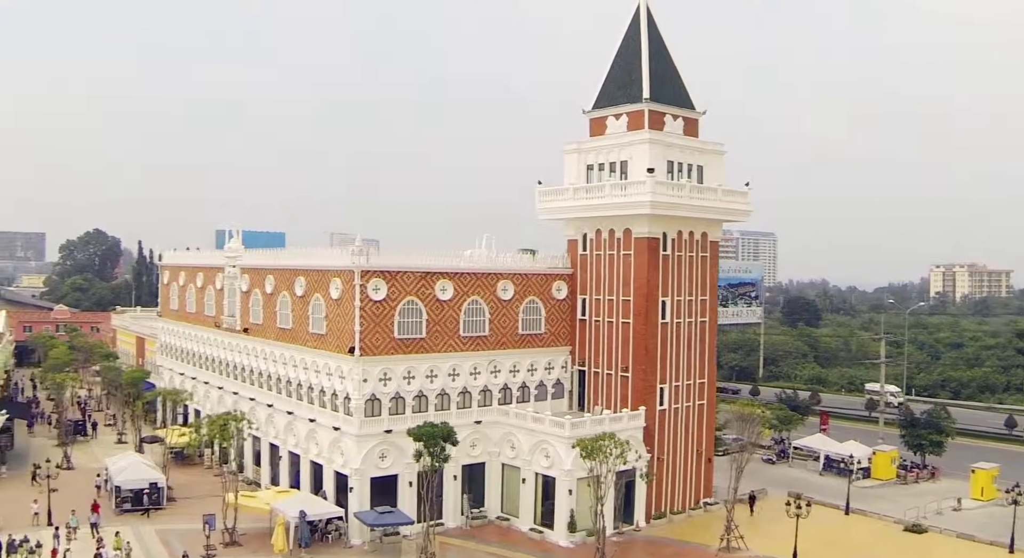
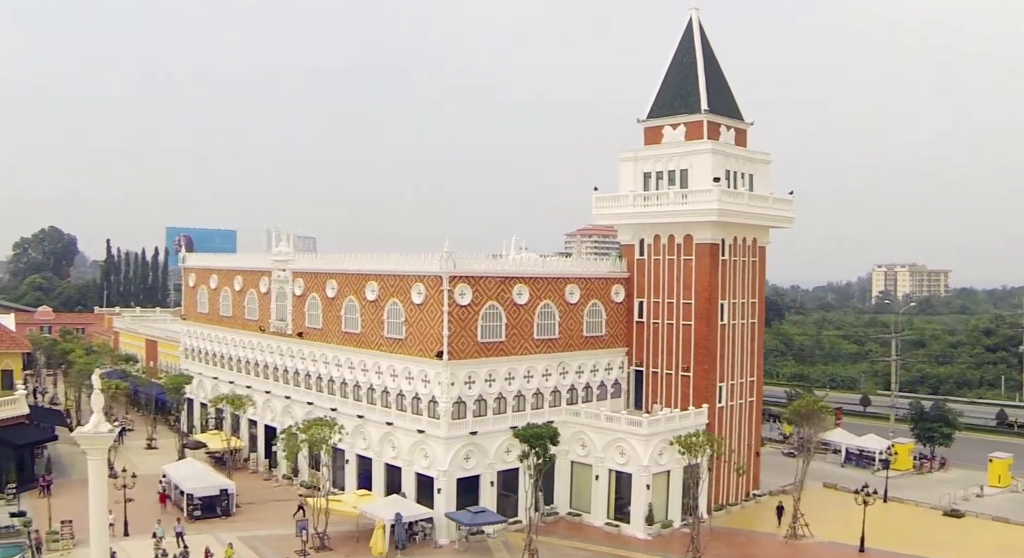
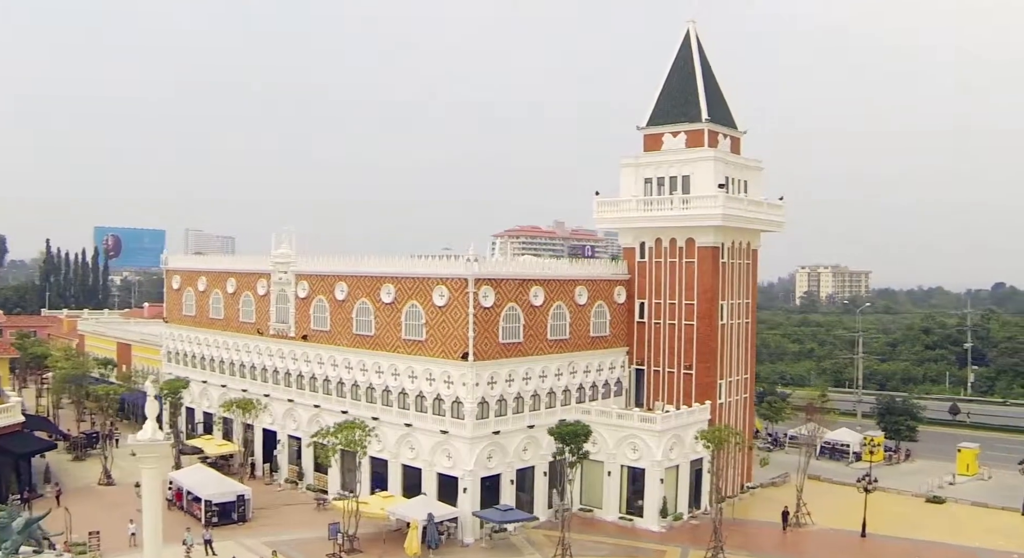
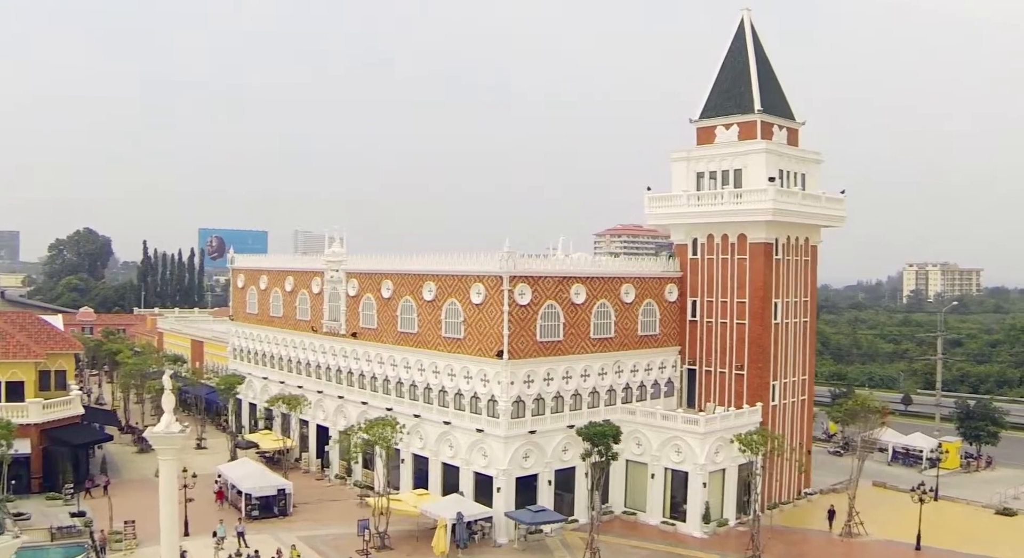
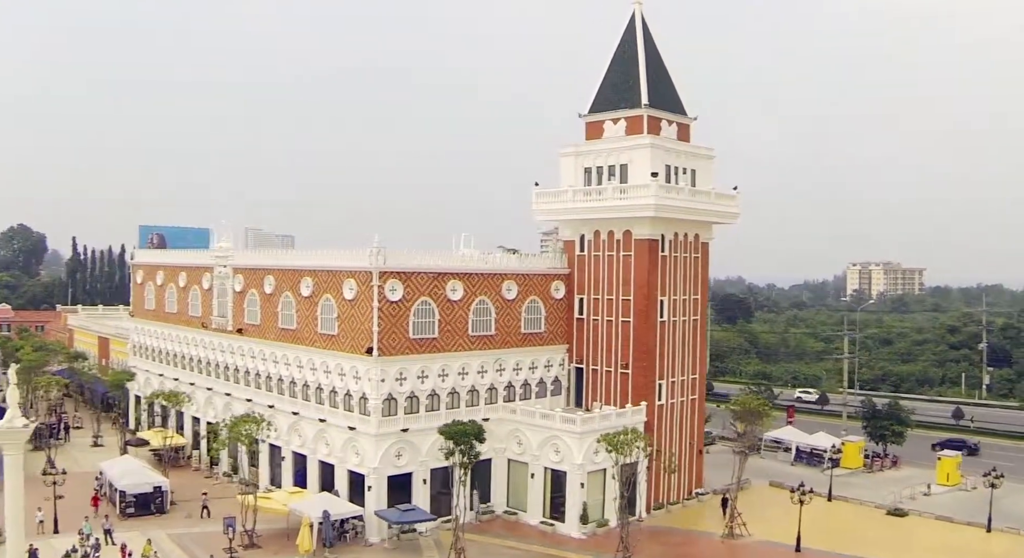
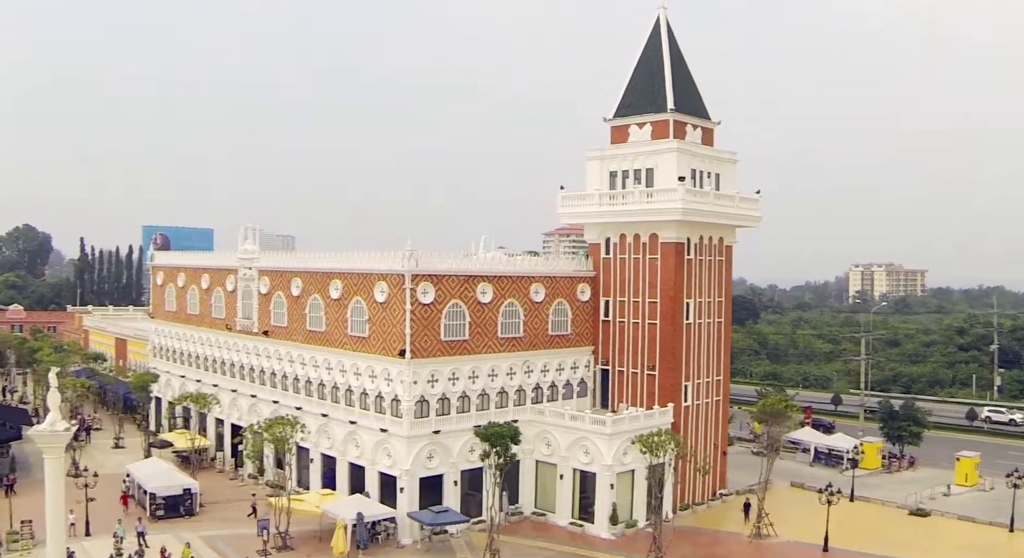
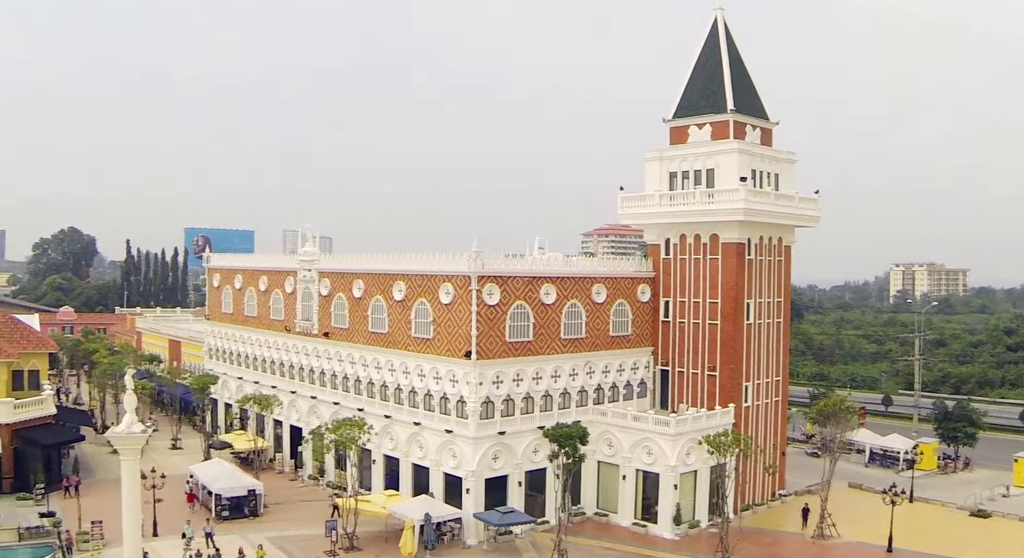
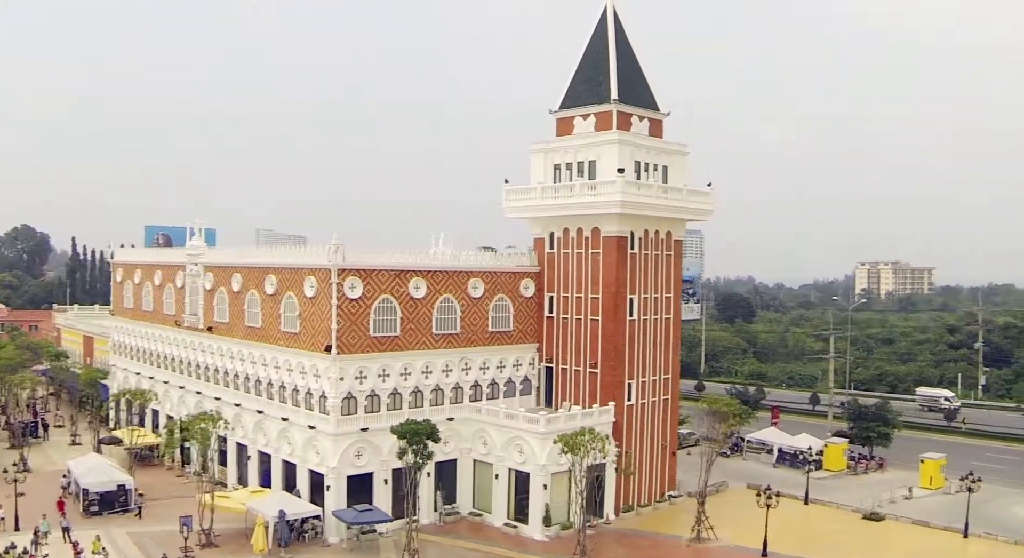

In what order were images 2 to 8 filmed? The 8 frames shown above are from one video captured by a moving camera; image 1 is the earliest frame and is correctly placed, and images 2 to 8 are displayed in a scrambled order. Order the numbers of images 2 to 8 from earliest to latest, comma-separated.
8, 5, 6, 2, 7, 4, 3
